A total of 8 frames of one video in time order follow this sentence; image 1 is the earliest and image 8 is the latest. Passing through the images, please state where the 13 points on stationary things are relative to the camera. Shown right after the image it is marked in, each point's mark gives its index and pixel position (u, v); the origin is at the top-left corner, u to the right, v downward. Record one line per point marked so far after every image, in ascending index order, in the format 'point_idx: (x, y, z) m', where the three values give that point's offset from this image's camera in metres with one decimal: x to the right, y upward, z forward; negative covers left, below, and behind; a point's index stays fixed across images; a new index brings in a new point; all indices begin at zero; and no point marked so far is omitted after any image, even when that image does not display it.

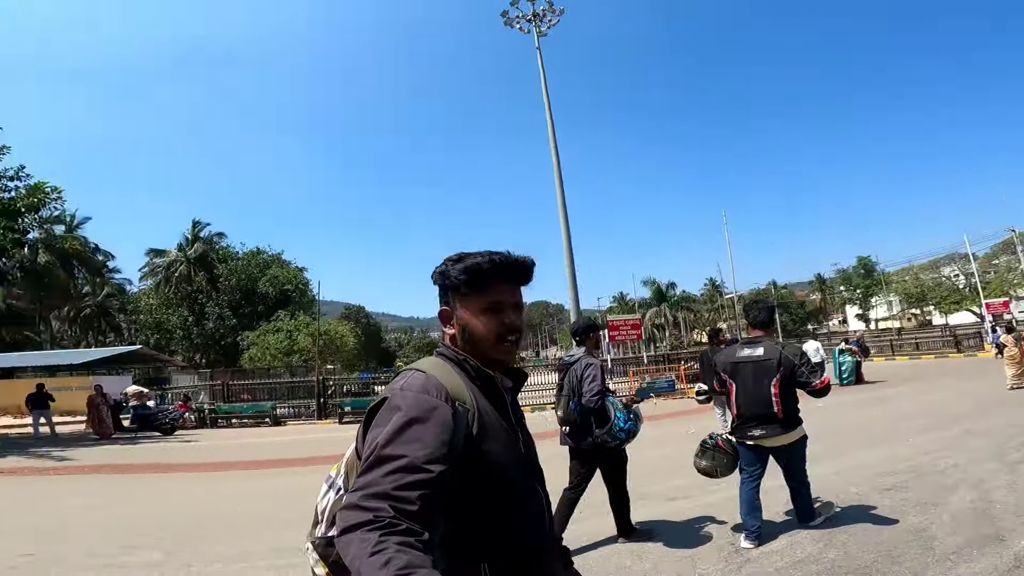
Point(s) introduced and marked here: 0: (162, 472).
0: (-5.4, -2.6, +10.5) m
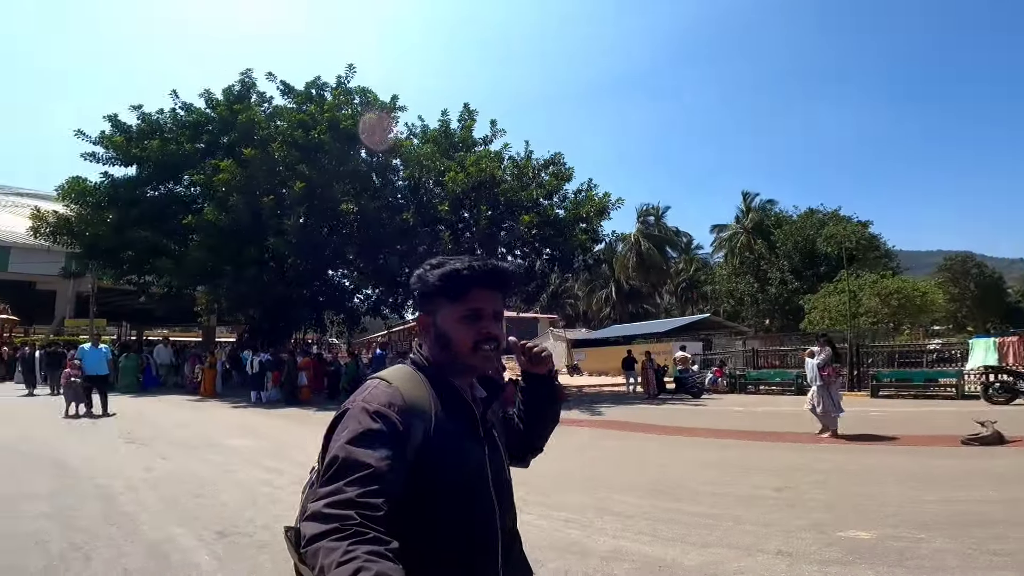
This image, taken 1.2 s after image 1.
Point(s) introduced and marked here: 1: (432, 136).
0: (+2.7, -2.5, +12.6) m
1: (-2.5, +4.6, +20.0) m
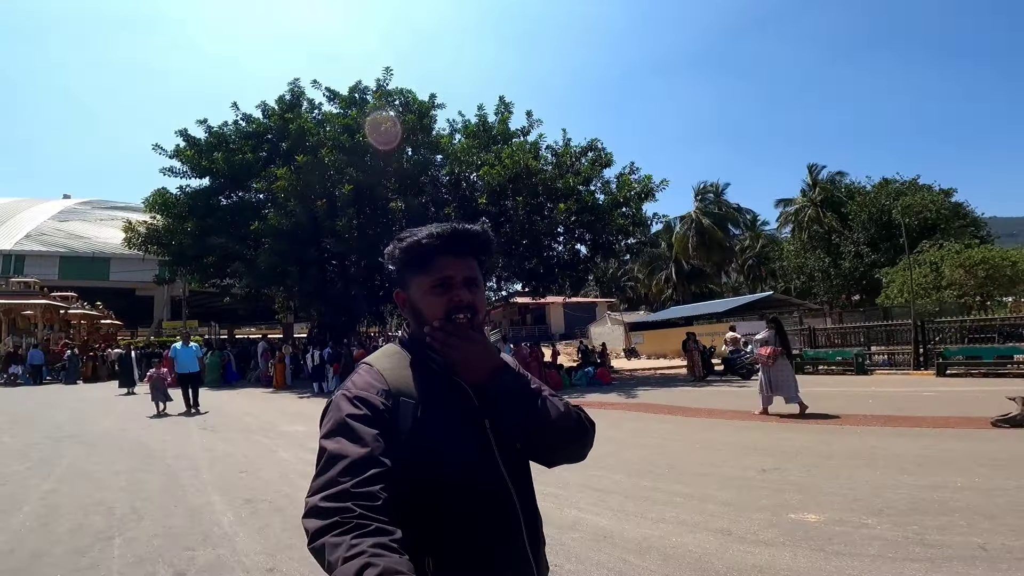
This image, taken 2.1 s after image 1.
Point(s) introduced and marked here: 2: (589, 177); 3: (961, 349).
0: (+3.3, -2.1, +12.5) m
1: (-1.2, +4.9, +20.4) m
2: (+2.1, +3.2, +19.4) m
3: (+9.5, -1.3, +14.1) m
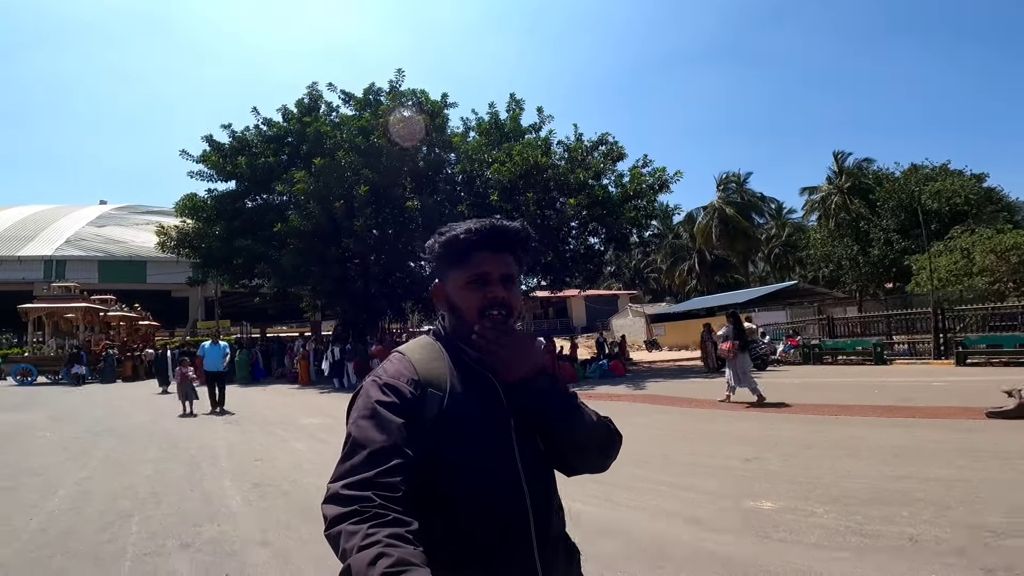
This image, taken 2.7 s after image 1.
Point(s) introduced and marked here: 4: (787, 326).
0: (+3.4, -2.0, +12.6) m
1: (-0.8, +5.0, +20.6) m
2: (+2.5, +3.3, +19.5) m
3: (+9.7, -1.0, +13.8) m
4: (+7.7, -1.1, +18.8) m
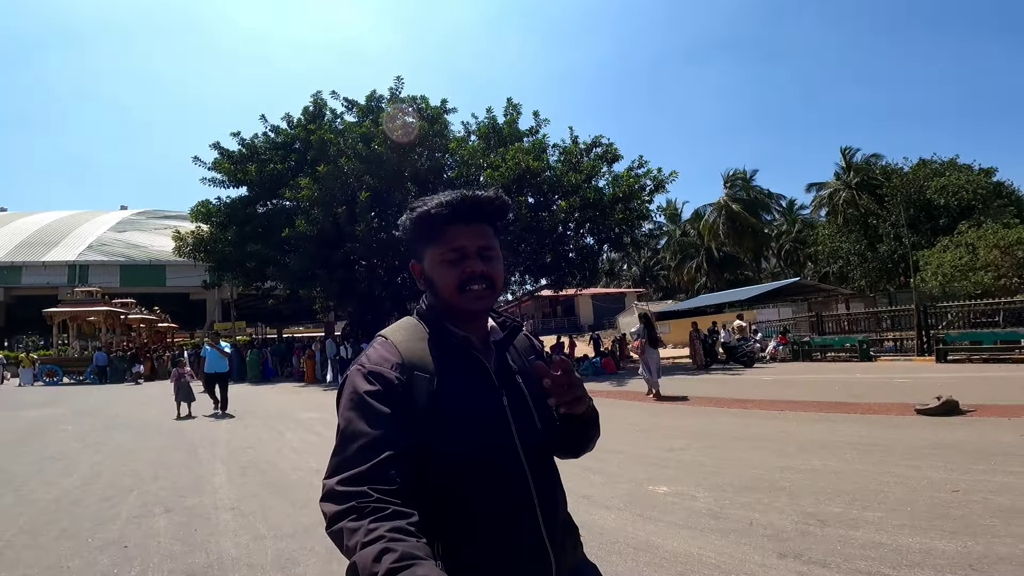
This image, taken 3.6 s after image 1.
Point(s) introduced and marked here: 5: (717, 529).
0: (+3.2, -2.0, +13.0) m
1: (-0.9, +5.0, +21.1) m
2: (+2.3, +3.3, +19.9) m
3: (+9.4, -0.9, +14.0) m
4: (+7.6, -1.0, +19.0) m
5: (+1.2, -1.3, +3.7) m
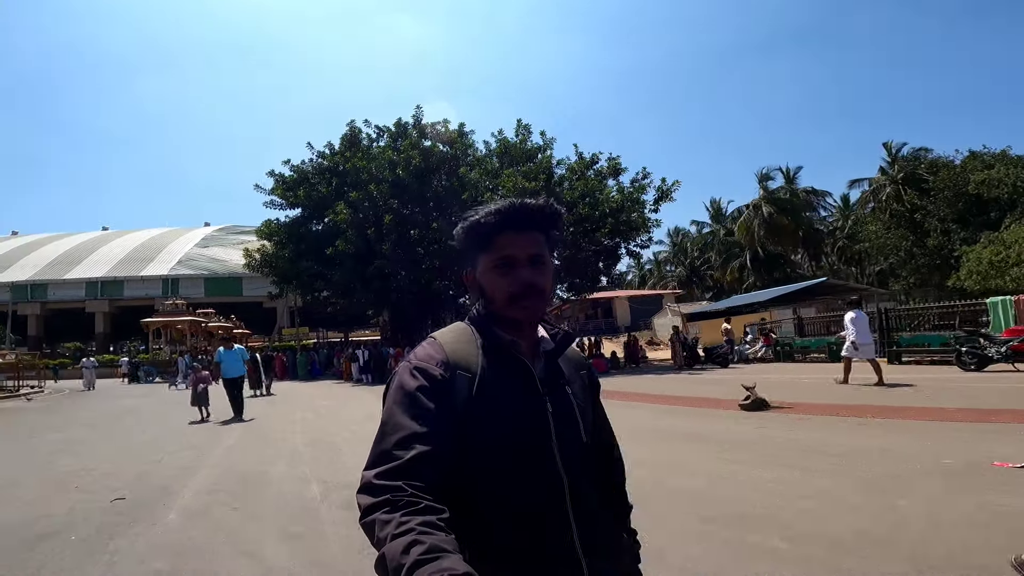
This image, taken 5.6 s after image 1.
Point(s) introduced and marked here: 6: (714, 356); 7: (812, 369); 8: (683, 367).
0: (+2.6, -2.2, +14.4) m
1: (-0.6, +4.7, +23.0) m
2: (+2.5, +3.1, +21.3) m
3: (+8.9, -1.0, +14.6) m
4: (+7.8, -1.1, +19.9) m
5: (-0.5, -1.6, +5.4) m
6: (+5.3, -1.8, +17.5) m
7: (+6.4, -1.8, +14.5) m
8: (+4.4, -2.1, +17.3) m
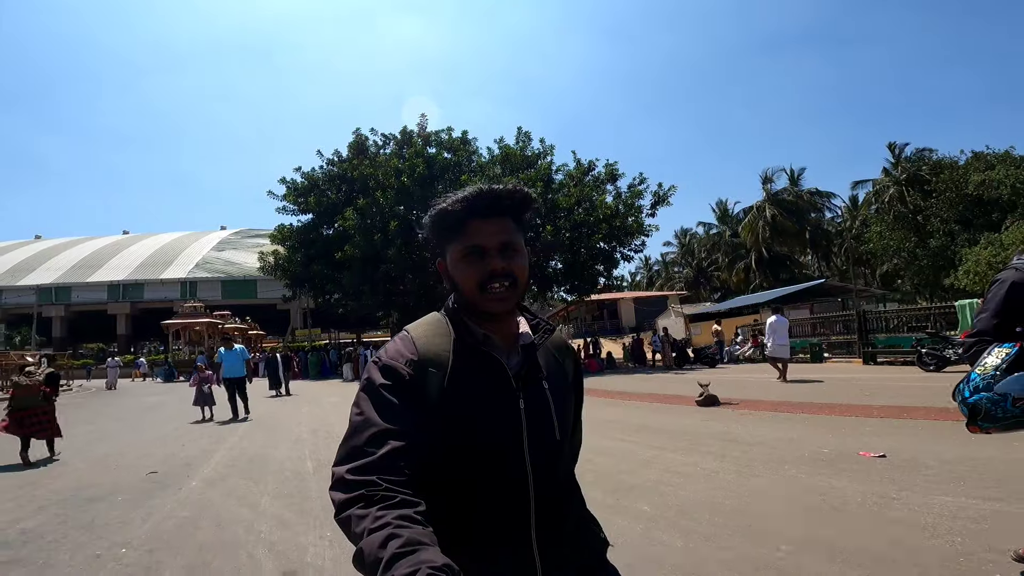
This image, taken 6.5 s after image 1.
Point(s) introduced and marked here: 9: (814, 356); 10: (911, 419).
0: (+2.4, -2.3, +15.1) m
1: (-0.6, +4.6, +23.7) m
2: (+2.5, +3.0, +22.0) m
3: (+8.7, -1.1, +15.2) m
4: (+7.7, -1.2, +20.4) m
5: (-0.9, -1.7, +6.2) m
6: (+5.2, -1.9, +18.1) m
7: (+6.2, -1.8, +15.1) m
8: (+4.3, -2.2, +18.0) m
9: (+7.7, -1.7, +16.8) m
10: (+4.0, -1.3, +6.6) m
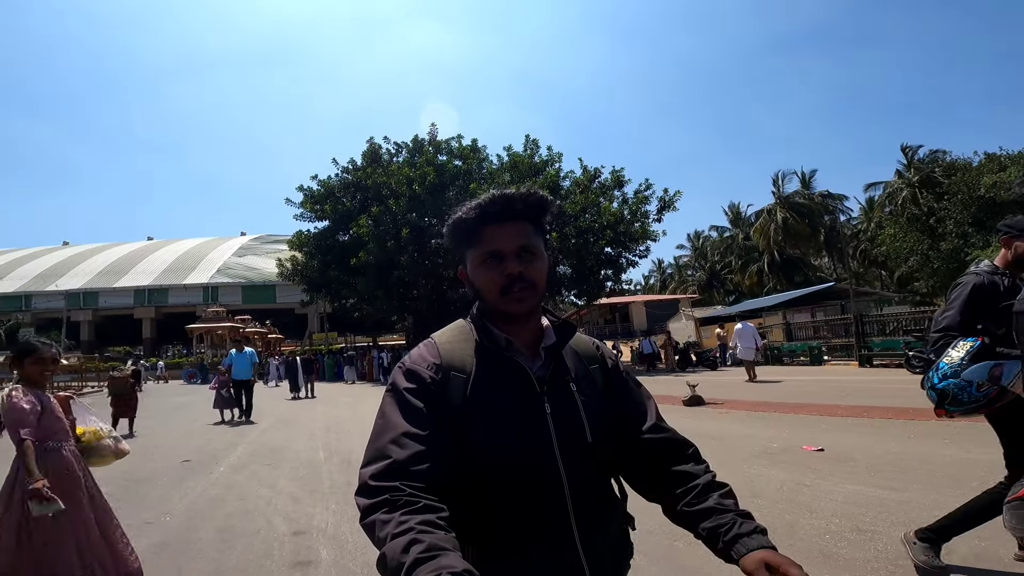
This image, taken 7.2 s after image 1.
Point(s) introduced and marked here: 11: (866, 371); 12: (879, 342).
0: (+2.5, -2.4, +15.5) m
1: (-0.3, +4.4, +24.3) m
2: (+2.8, +2.9, +22.5) m
3: (+8.8, -1.2, +15.5) m
4: (+8.0, -1.3, +20.7) m
5: (-1.1, -1.8, +6.7) m
6: (+5.3, -2.0, +18.5) m
7: (+6.3, -1.9, +15.5) m
8: (+4.5, -2.3, +18.4) m
9: (+7.8, -1.8, +17.1) m
10: (+3.8, -1.4, +7.1) m
11: (+7.3, -1.7, +14.1) m
12: (+8.8, -1.2, +15.4) m
